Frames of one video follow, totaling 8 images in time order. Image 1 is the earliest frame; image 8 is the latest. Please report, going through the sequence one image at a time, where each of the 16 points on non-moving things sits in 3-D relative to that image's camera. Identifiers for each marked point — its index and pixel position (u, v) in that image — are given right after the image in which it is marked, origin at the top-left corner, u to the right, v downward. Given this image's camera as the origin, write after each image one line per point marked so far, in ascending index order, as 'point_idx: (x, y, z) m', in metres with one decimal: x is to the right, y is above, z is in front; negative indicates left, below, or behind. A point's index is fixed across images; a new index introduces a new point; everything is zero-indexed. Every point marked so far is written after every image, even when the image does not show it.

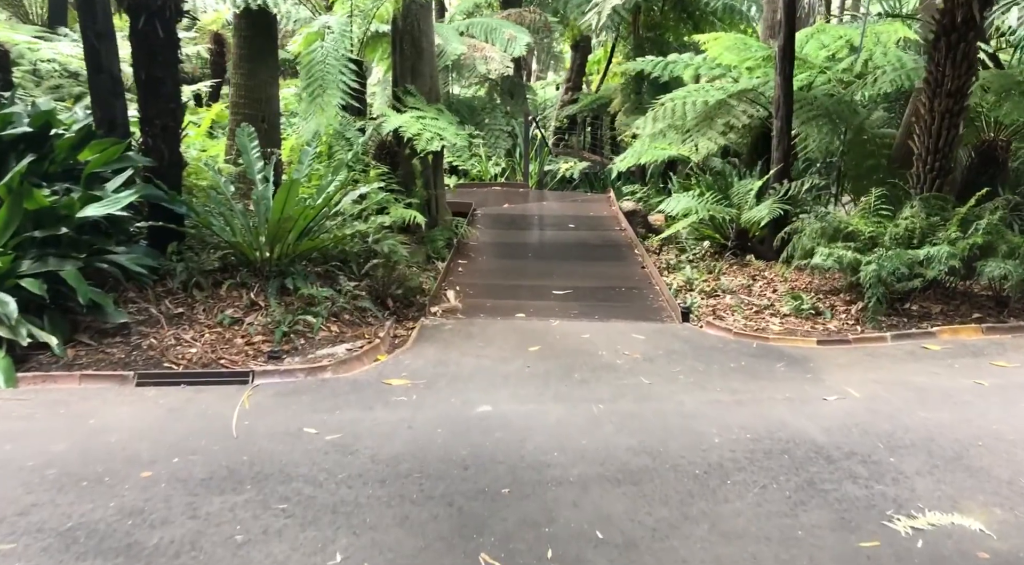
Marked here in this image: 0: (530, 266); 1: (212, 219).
0: (+0.1, +0.1, +5.9) m
1: (-1.4, +0.3, +4.1) m
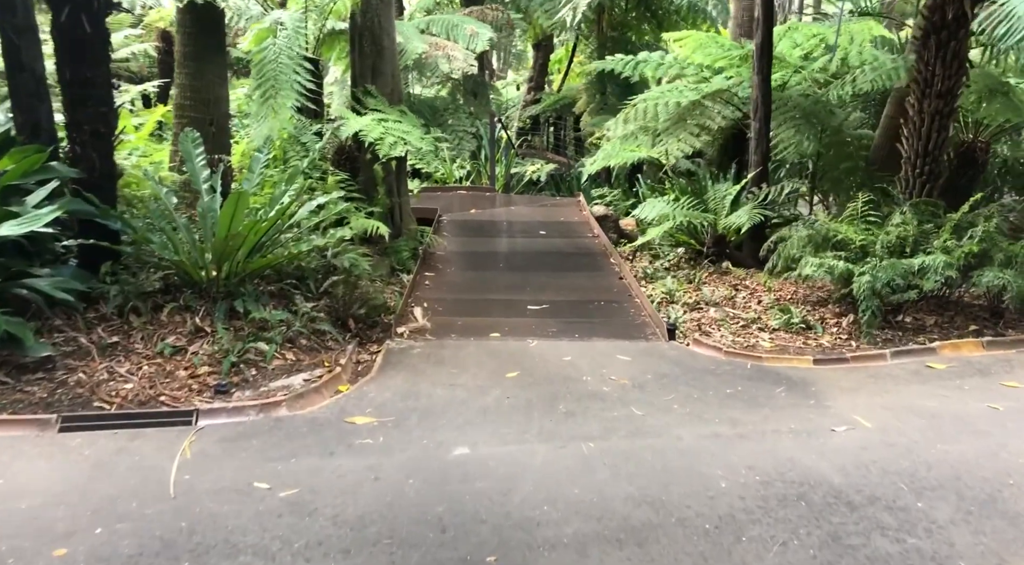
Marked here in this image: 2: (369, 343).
0: (-0.1, 0.0, +5.6) m
1: (-1.6, +0.2, +3.7) m
2: (-0.7, -0.3, +4.2) m
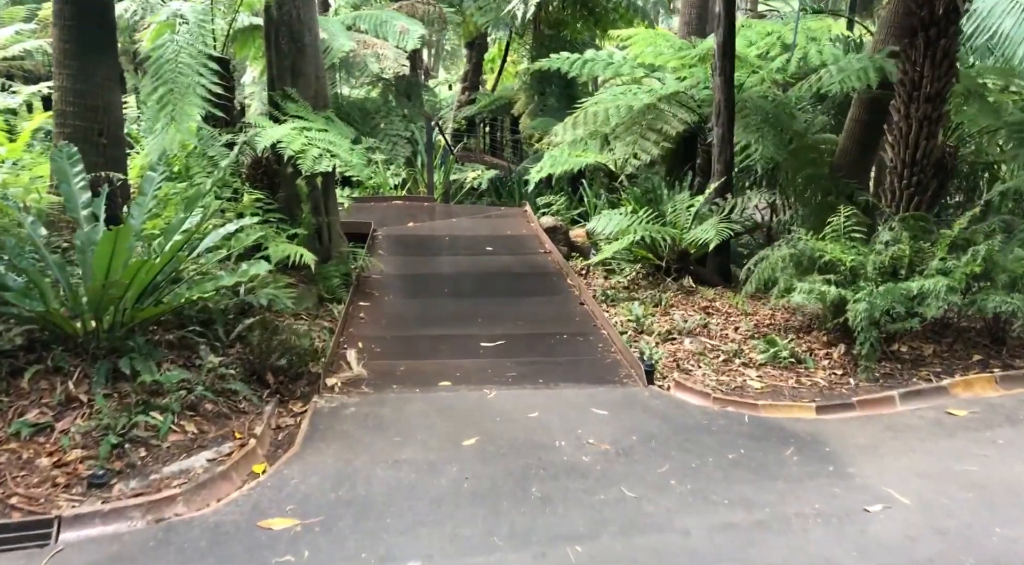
0: (-0.4, -0.1, +4.9) m
1: (-1.7, 0.0, +2.9) m
2: (-0.9, -0.5, +3.5) m
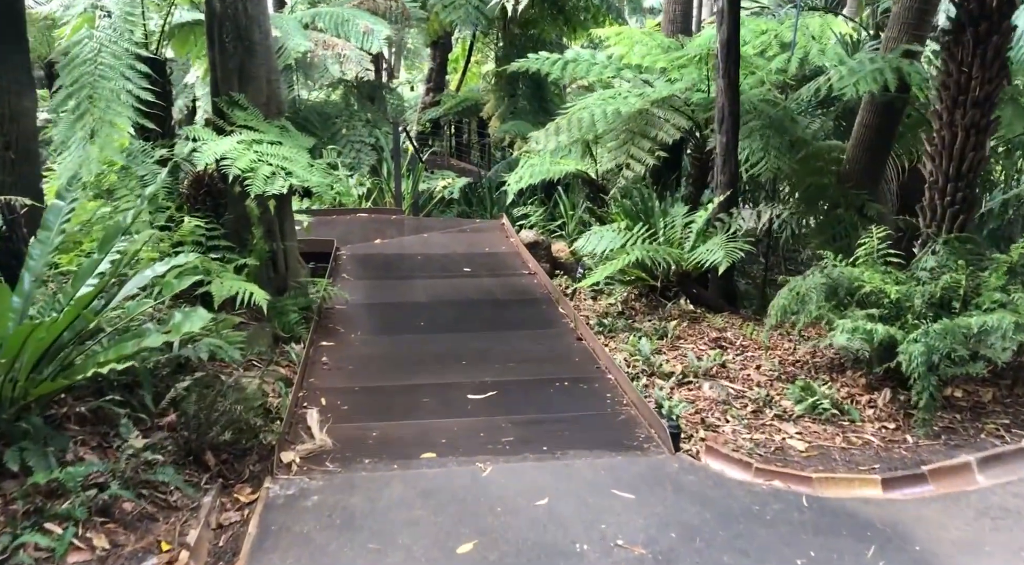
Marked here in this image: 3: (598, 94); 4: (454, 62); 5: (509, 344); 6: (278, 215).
0: (-0.4, -0.3, +4.2) m
1: (-1.7, -0.2, +2.2) m
2: (-0.9, -0.7, +2.8) m
3: (+0.6, +1.4, +6.4) m
4: (-1.0, +3.7, +14.6) m
5: (0.0, -0.3, +4.3) m
6: (-1.2, +0.4, +4.4) m
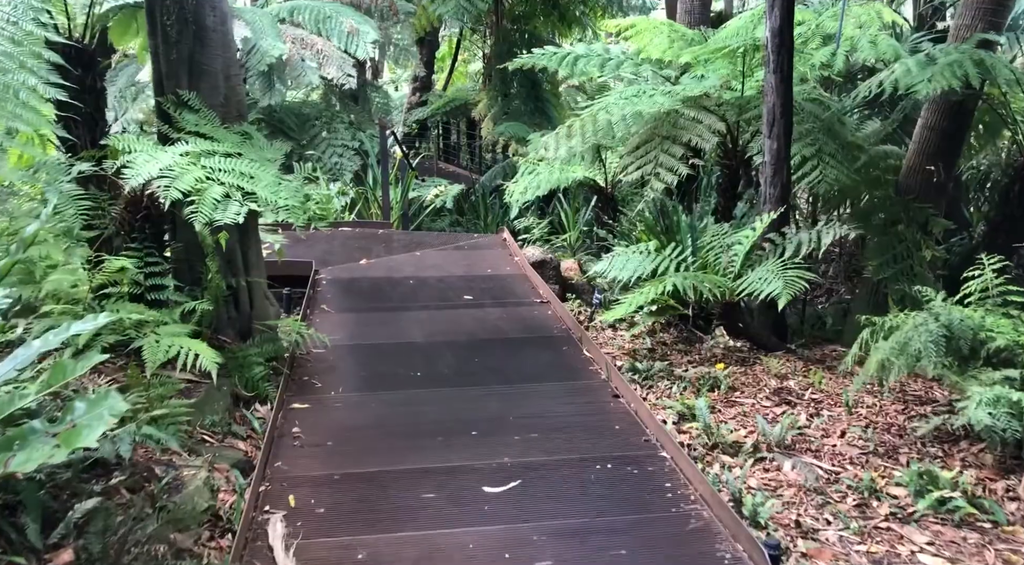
0: (-0.4, -0.5, +3.4) m
1: (-1.6, -0.4, +1.3) m
2: (-0.8, -0.8, +1.9) m
3: (+0.7, +1.2, +5.6) m
4: (-1.1, +3.5, +13.7) m
5: (+0.1, -0.5, +3.4) m
6: (-1.1, +0.2, +3.6) m
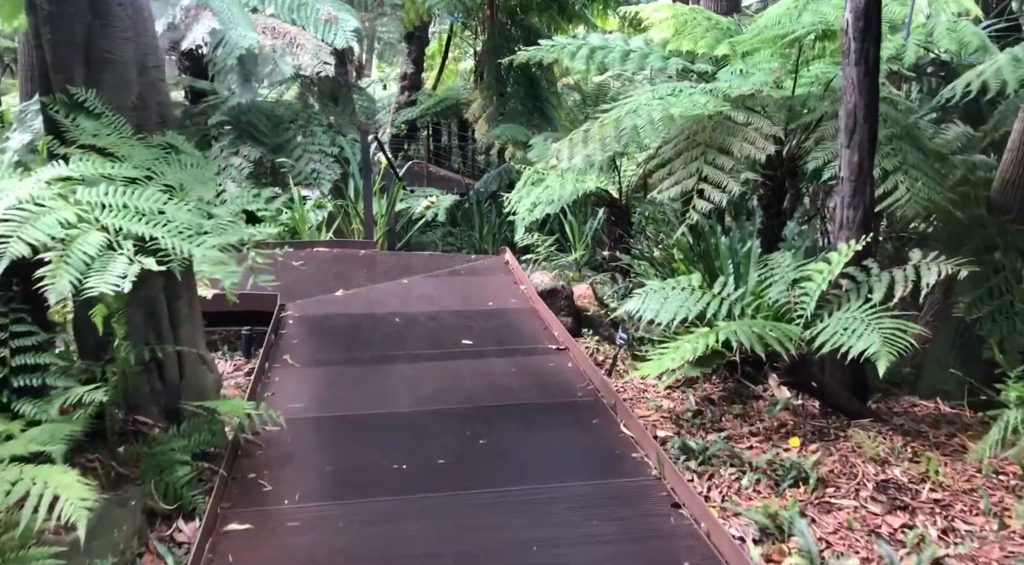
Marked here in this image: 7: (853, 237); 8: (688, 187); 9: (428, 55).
0: (-0.3, -0.7, +2.4) m
1: (-1.5, -0.6, +0.4) m
2: (-0.7, -1.0, +0.9) m
3: (+0.7, +1.0, +4.6) m
4: (-1.2, +3.3, +12.7) m
5: (+0.1, -0.7, +2.5) m
6: (-1.1, 0.0, +2.6) m
7: (+1.4, +0.2, +3.7) m
8: (+0.9, +0.5, +4.5) m
9: (-1.2, +3.3, +12.4) m
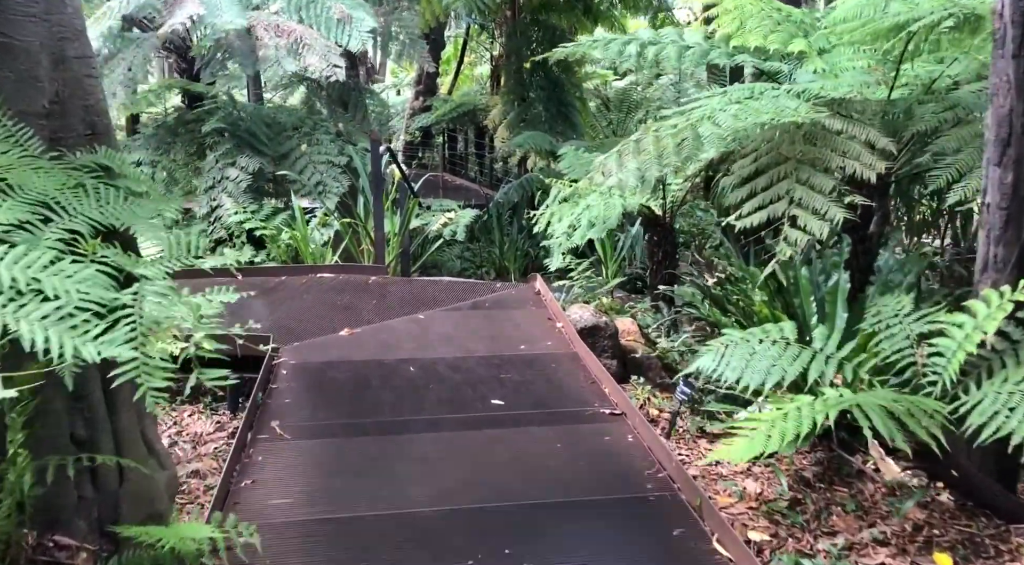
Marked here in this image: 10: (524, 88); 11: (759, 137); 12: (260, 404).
0: (-0.1, -0.9, +1.6) m
1: (-1.4, -0.7, -0.4) m
2: (-0.6, -1.2, +0.1) m
3: (+0.9, +0.8, +3.8) m
4: (-0.9, +3.1, +11.9) m
5: (+0.3, -0.9, +1.6) m
6: (-0.9, -0.2, +1.8) m
7: (+1.6, 0.0, +2.8) m
8: (+1.1, +0.3, +3.7) m
9: (-0.9, +3.0, +11.6) m
10: (+0.2, +1.8, +8.2) m
11: (+1.0, +0.6, +3.7) m
12: (-1.0, -0.5, +3.5) m
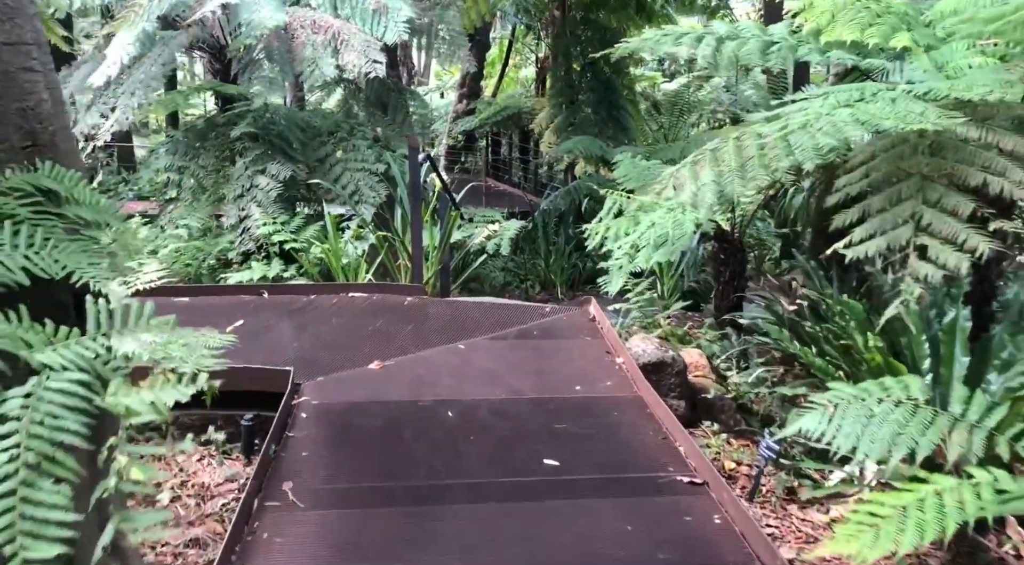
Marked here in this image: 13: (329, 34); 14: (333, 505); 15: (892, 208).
0: (0.0, -1.0, +1.0) m
1: (-1.4, -0.8, -0.9) m
2: (-0.5, -1.3, -0.4) m
3: (+1.1, +0.7, +3.2) m
4: (-0.2, +2.9, +11.4) m
5: (+0.4, -1.0, +1.1) m
6: (-0.8, -0.3, +1.3) m
7: (+1.8, -0.1, +2.2) m
8: (+1.3, +0.2, +3.1) m
9: (-0.3, +2.9, +11.1) m
10: (+0.6, +1.7, +7.6) m
11: (+1.3, +0.5, +3.1) m
12: (-0.8, -0.6, +3.0) m
13: (-1.0, +1.3, +4.5) m
14: (-0.5, -0.7, +2.6) m
15: (+1.3, +0.3, +3.1) m
